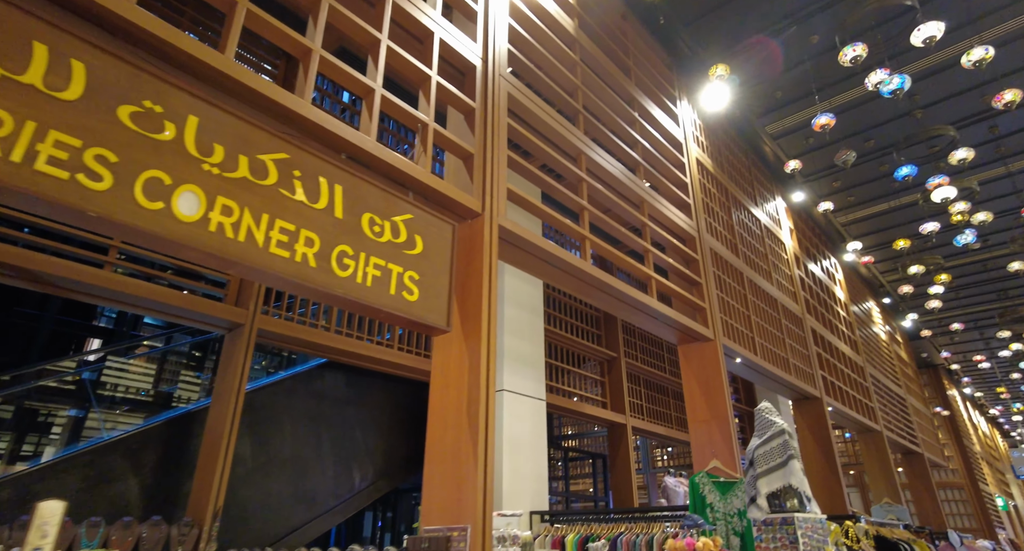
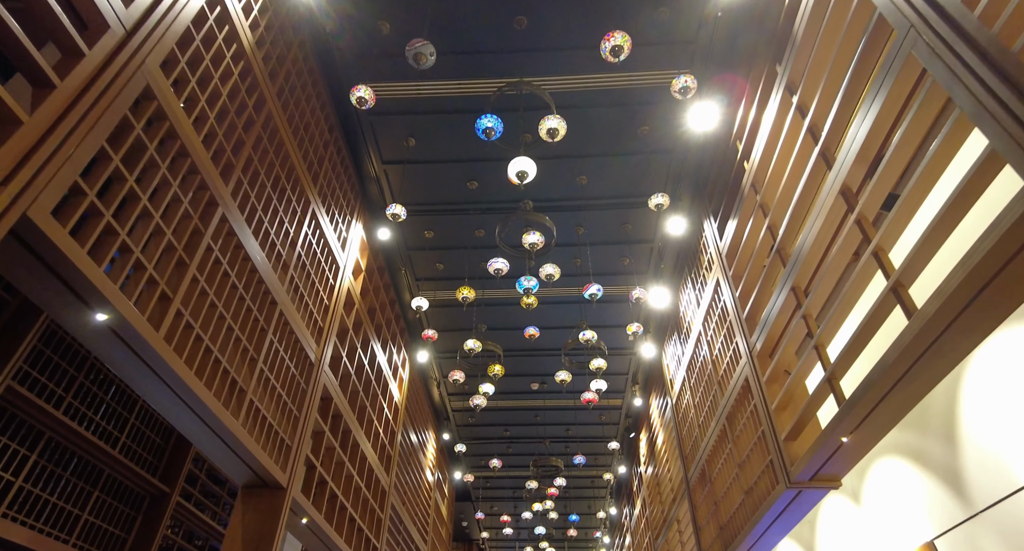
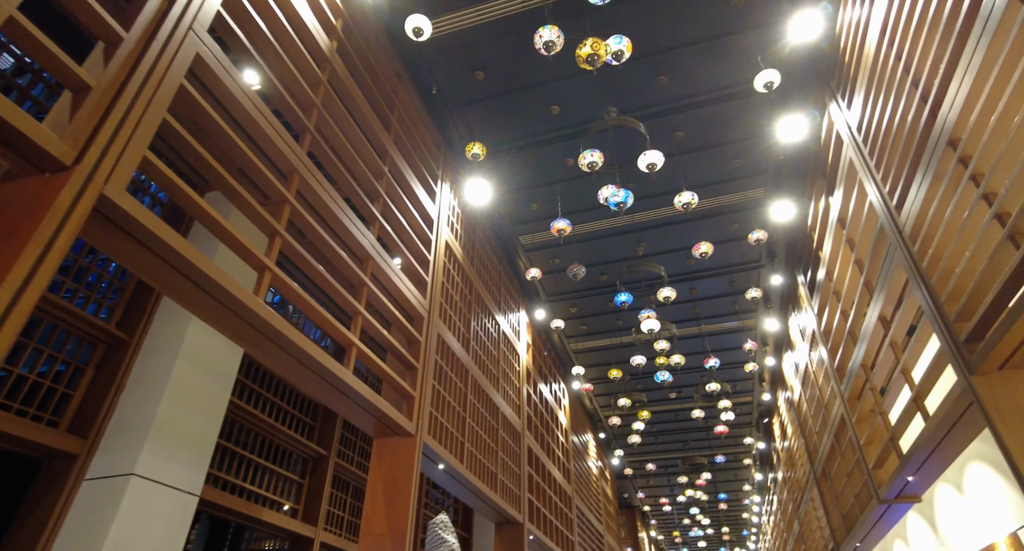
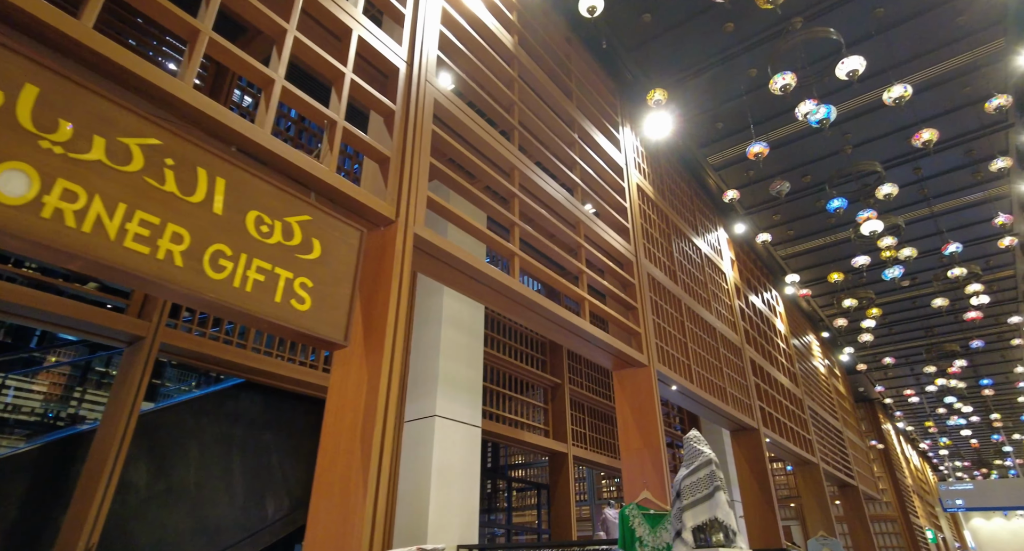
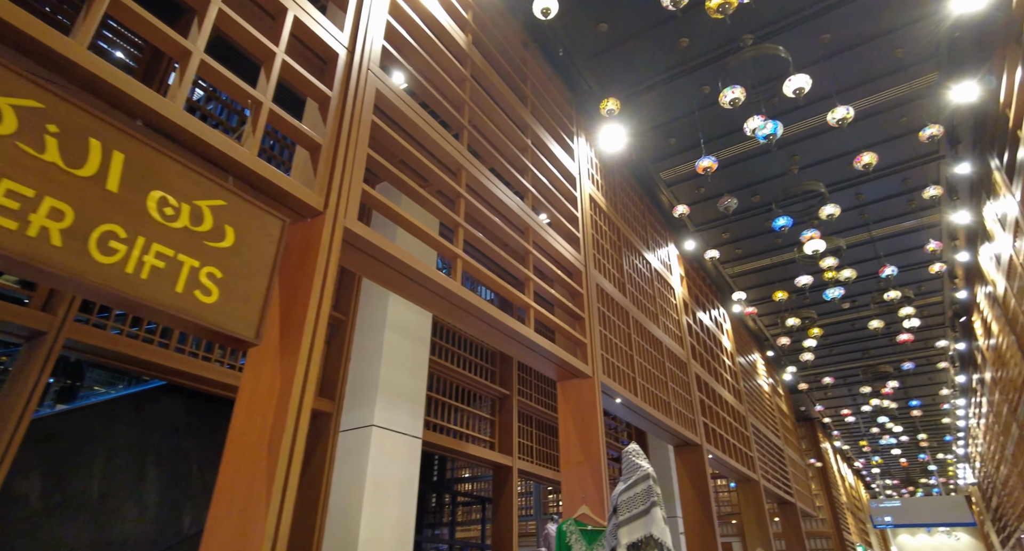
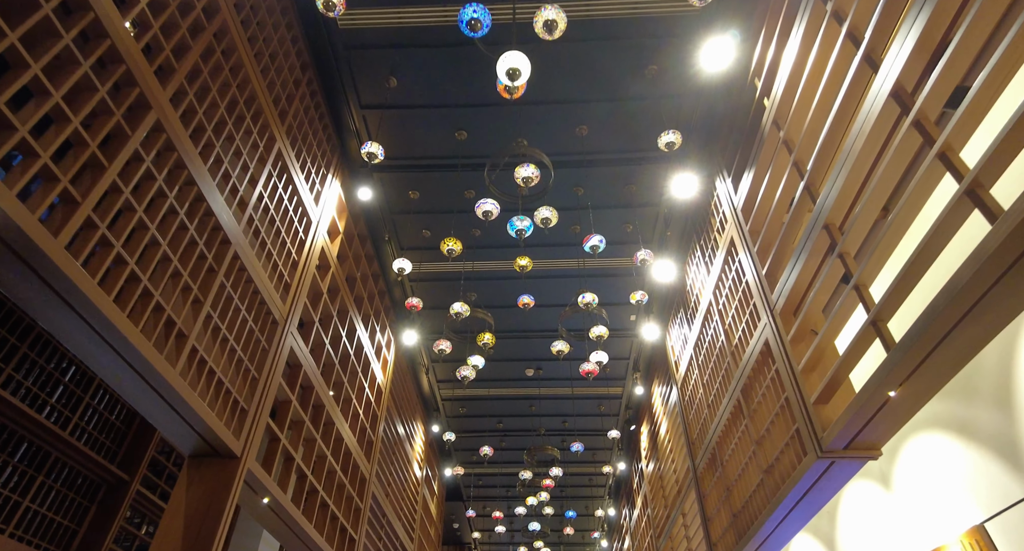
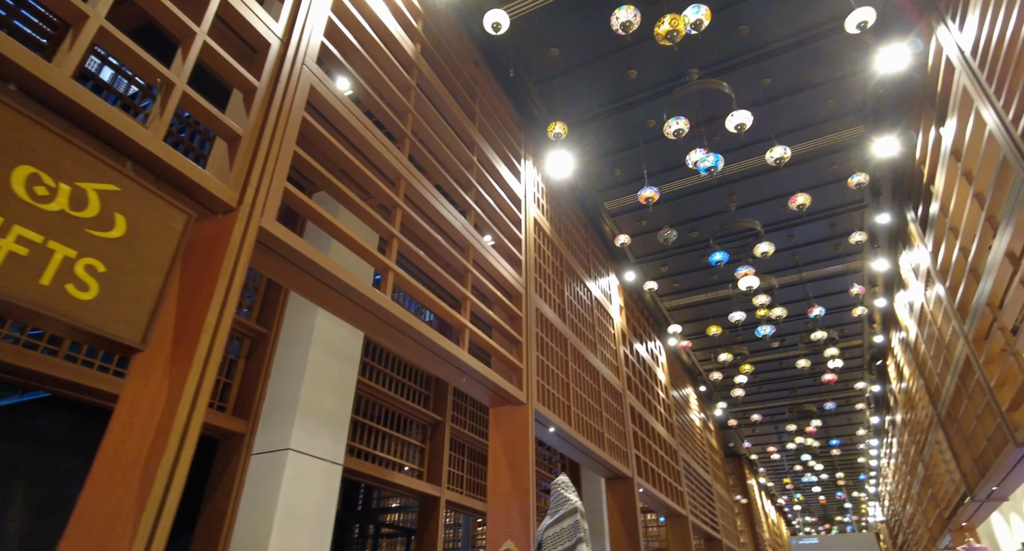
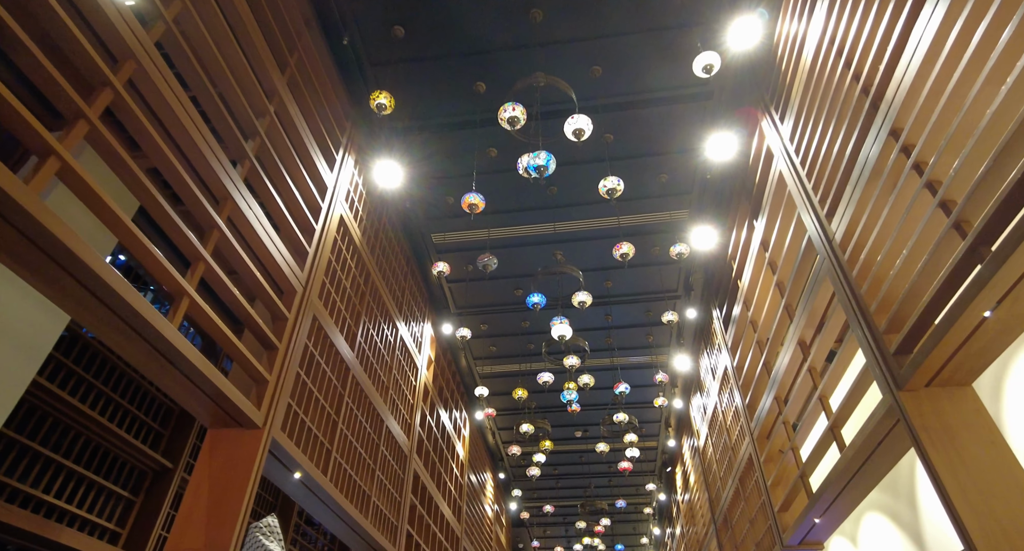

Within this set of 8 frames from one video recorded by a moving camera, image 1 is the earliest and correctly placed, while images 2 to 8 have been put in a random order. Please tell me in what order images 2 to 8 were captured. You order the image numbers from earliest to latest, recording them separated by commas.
4, 5, 7, 3, 8, 2, 6
